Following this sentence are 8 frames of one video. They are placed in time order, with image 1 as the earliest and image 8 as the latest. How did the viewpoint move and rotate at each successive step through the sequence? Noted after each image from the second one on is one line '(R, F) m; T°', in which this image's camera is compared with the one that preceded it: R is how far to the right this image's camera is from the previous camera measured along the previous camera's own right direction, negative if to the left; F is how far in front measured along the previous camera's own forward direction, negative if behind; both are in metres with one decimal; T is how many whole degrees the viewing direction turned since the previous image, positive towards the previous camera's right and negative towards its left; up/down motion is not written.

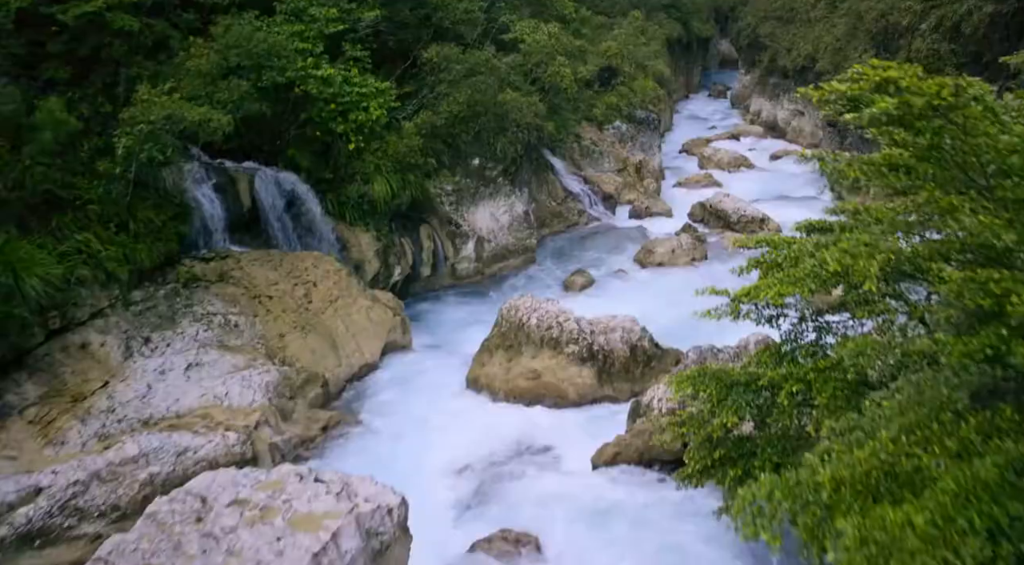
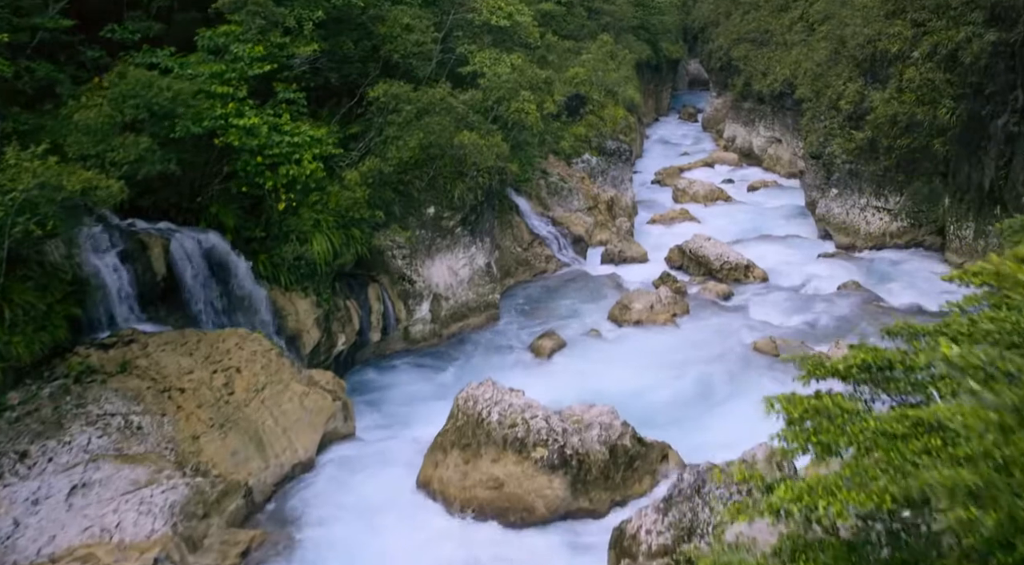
(+0.2, +1.9) m; +2°
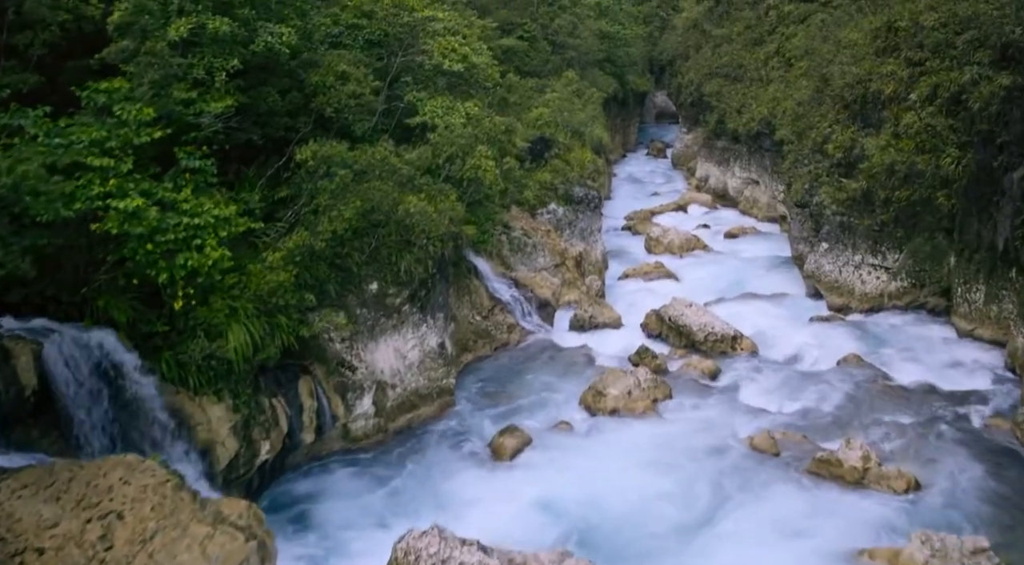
(+0.2, +2.1) m; +2°
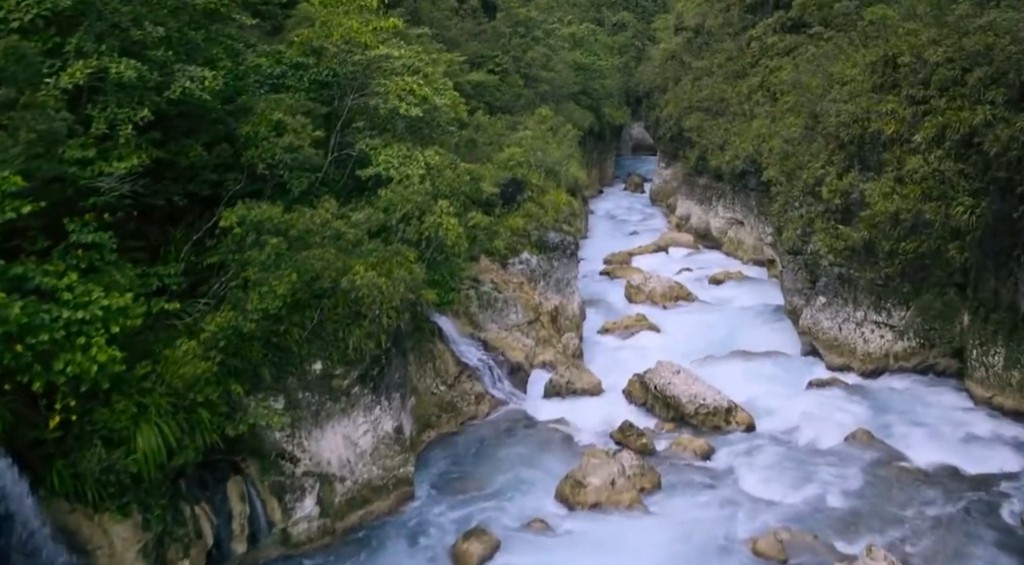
(+0.2, +1.7) m; +2°
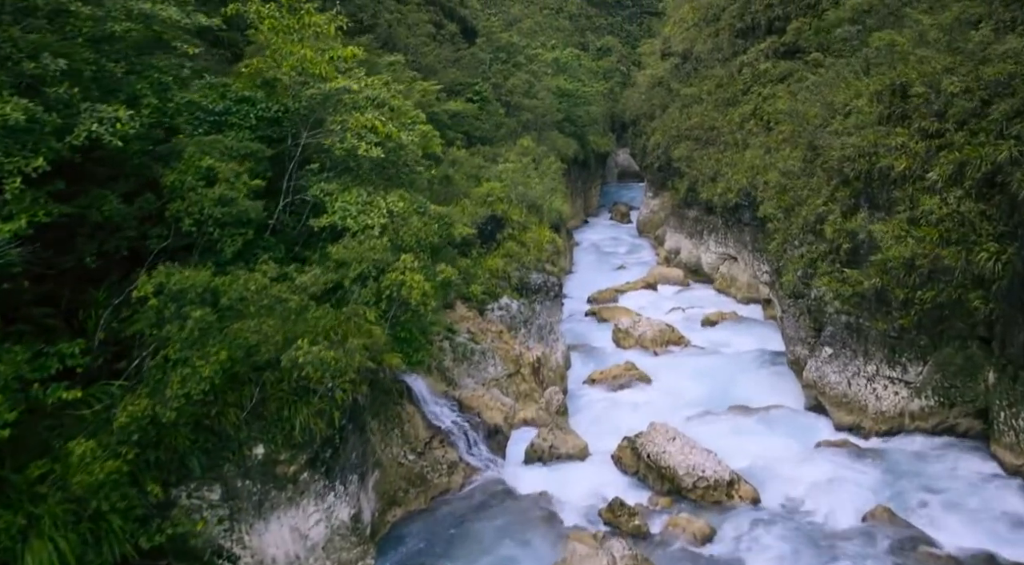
(+0.2, +1.5) m; +1°
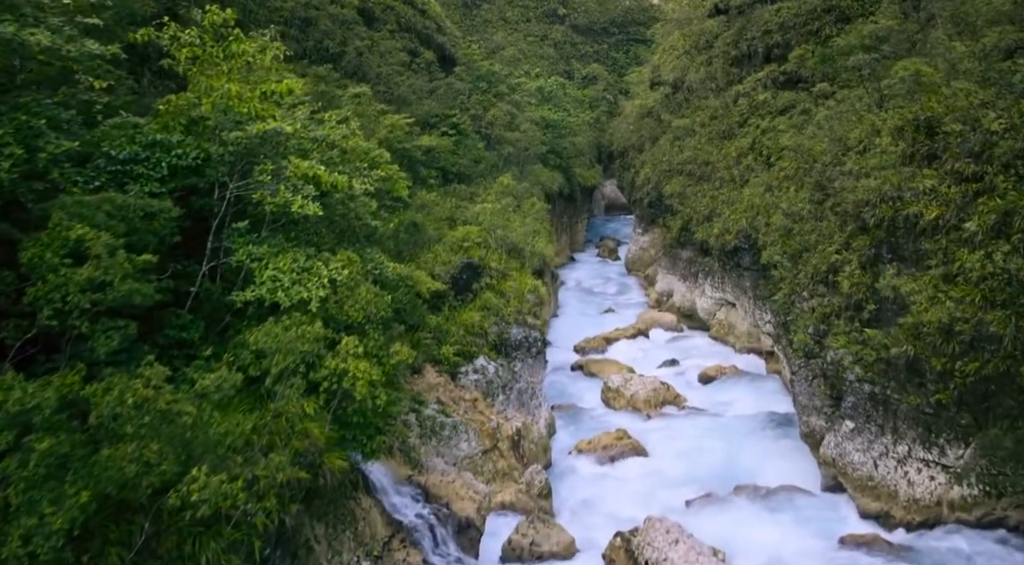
(+0.2, +2.0) m; +1°
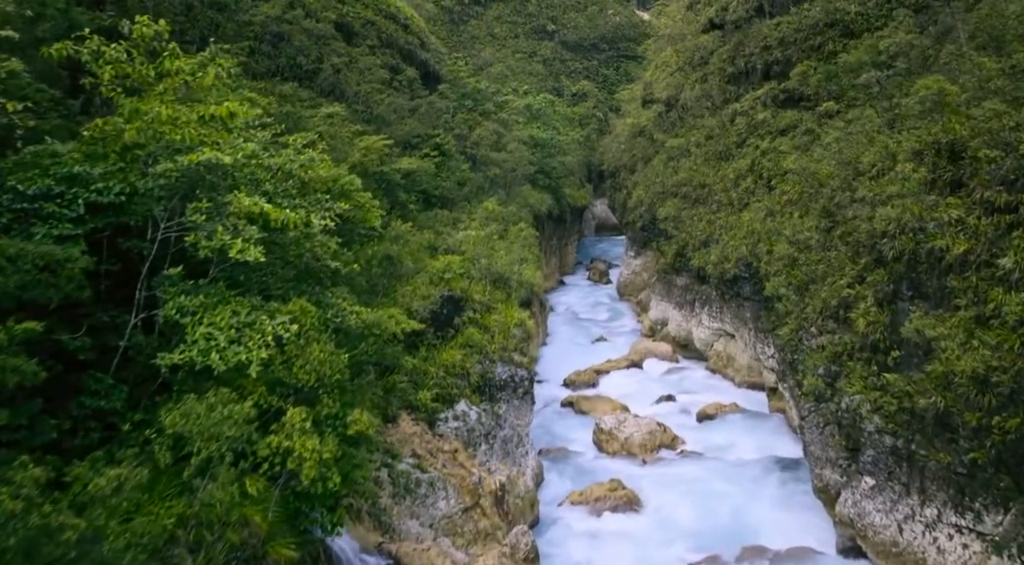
(+0.1, +1.4) m; +1°
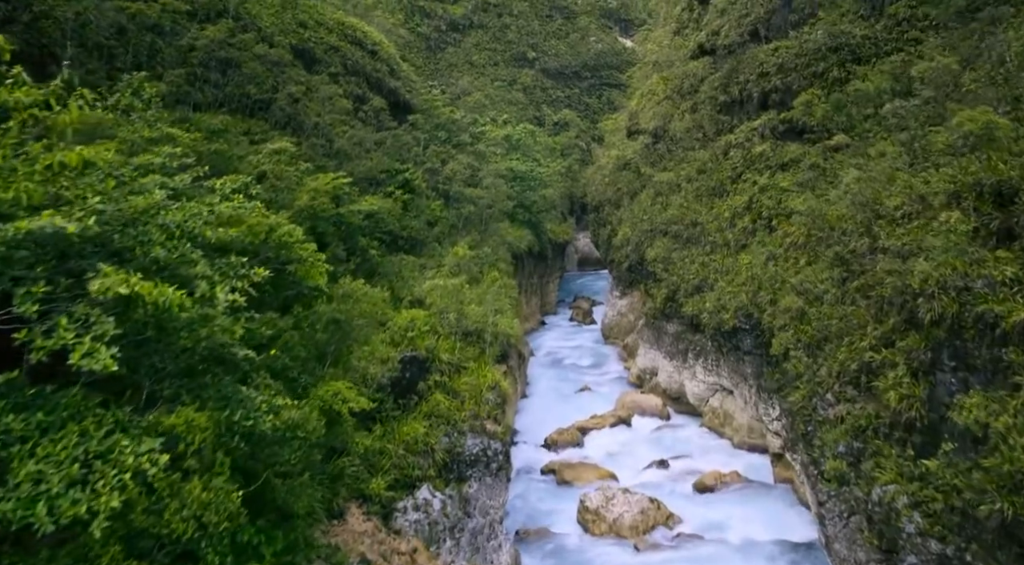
(+0.2, +2.1) m; +1°
